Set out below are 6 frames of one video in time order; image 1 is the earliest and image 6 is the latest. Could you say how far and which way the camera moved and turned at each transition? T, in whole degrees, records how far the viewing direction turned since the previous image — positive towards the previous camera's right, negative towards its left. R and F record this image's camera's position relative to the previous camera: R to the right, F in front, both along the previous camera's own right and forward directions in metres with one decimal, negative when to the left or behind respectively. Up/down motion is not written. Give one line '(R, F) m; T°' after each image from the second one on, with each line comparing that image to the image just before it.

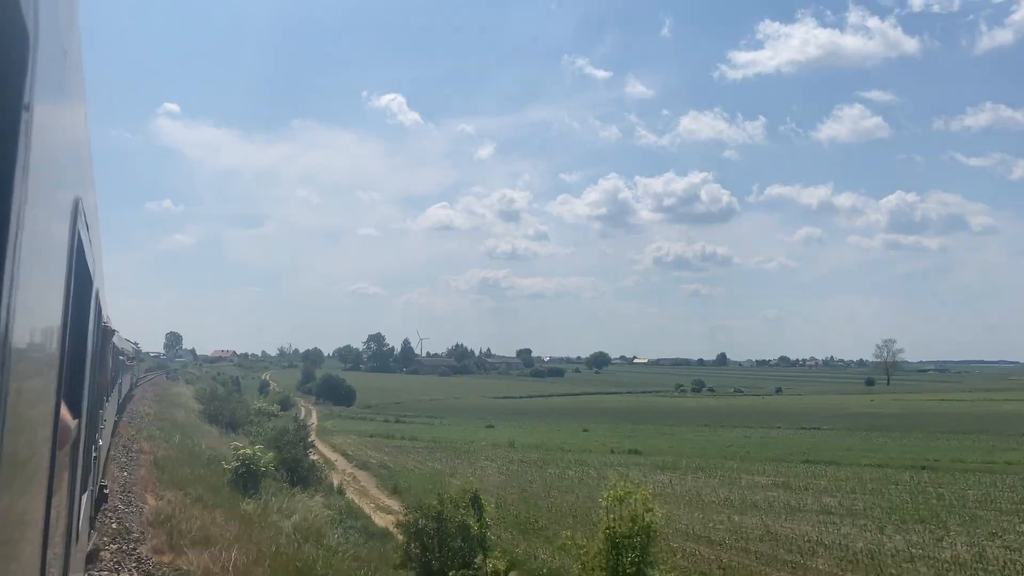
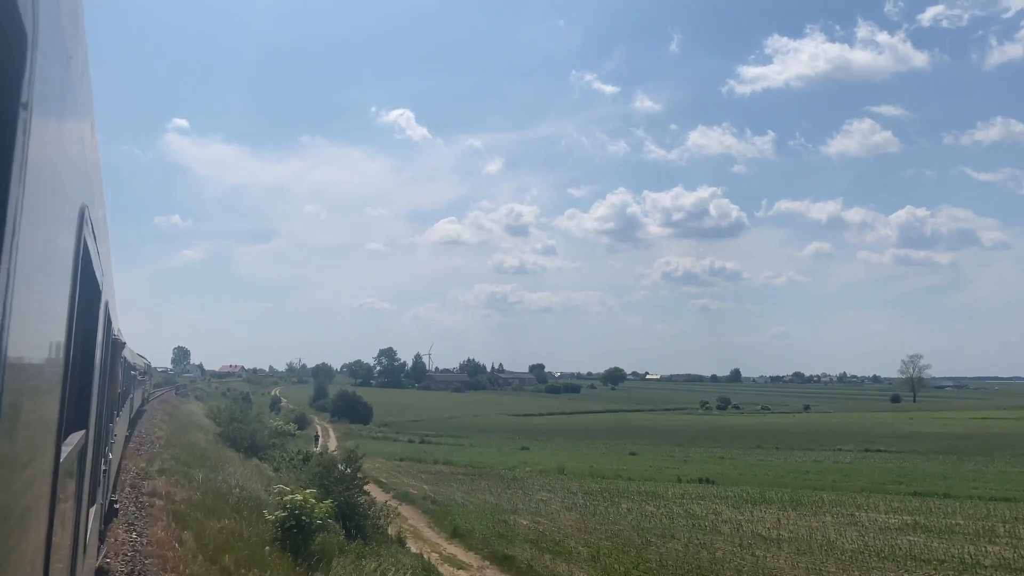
(-0.3, +0.6) m; -1°
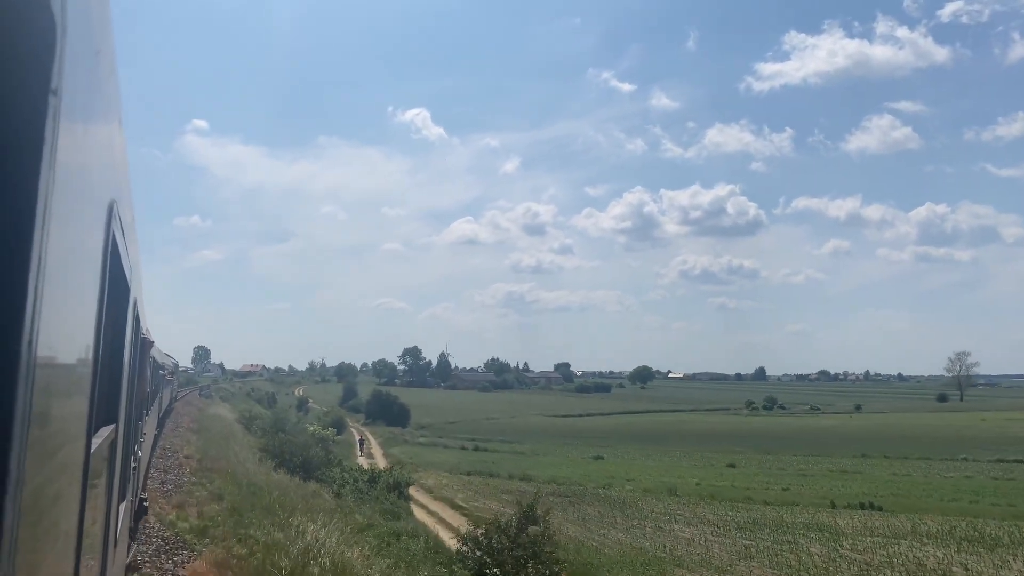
(-0.4, +1.0) m; -1°
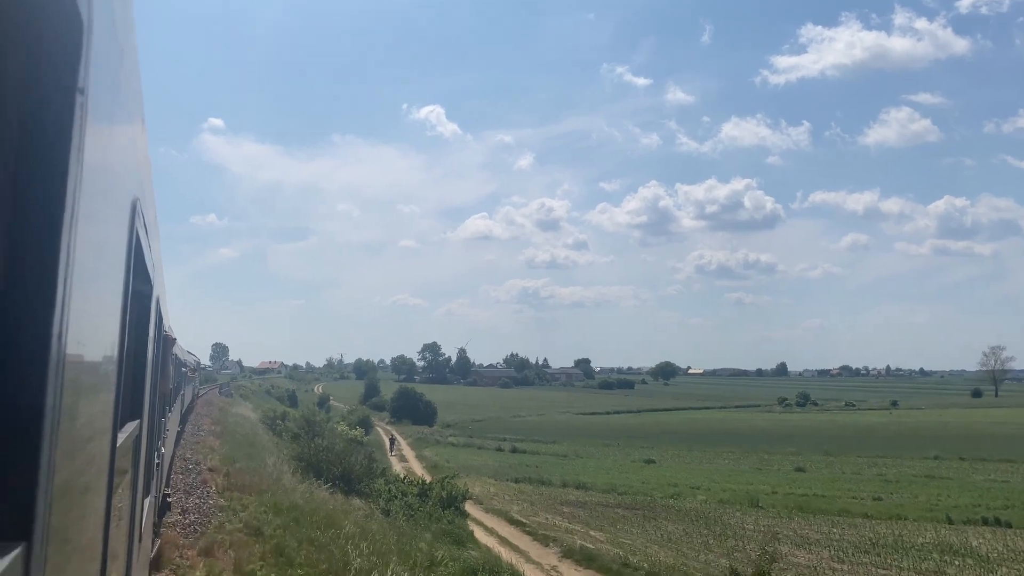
(-0.2, +0.5) m; -1°
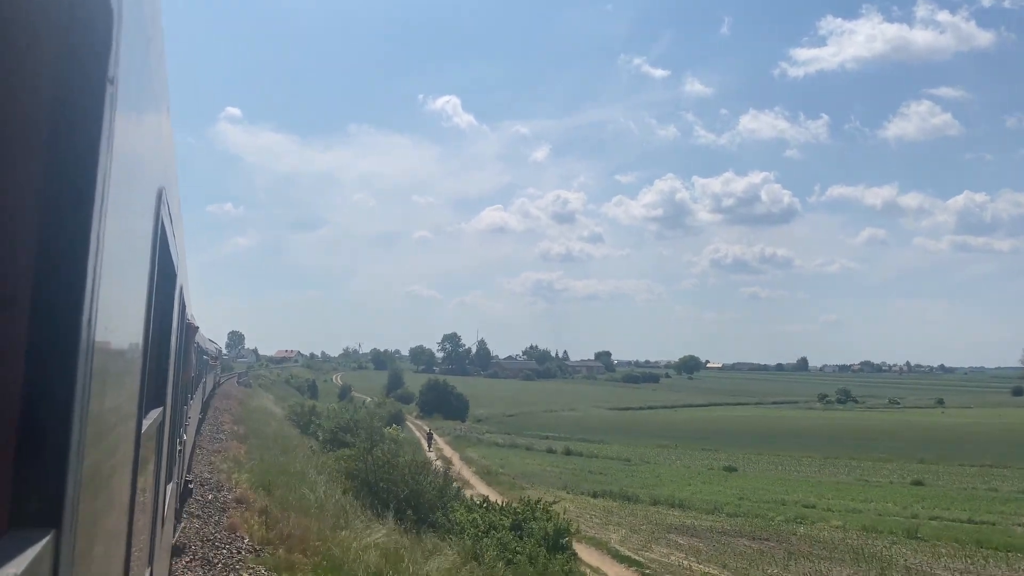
(-0.3, +0.8) m; -1°
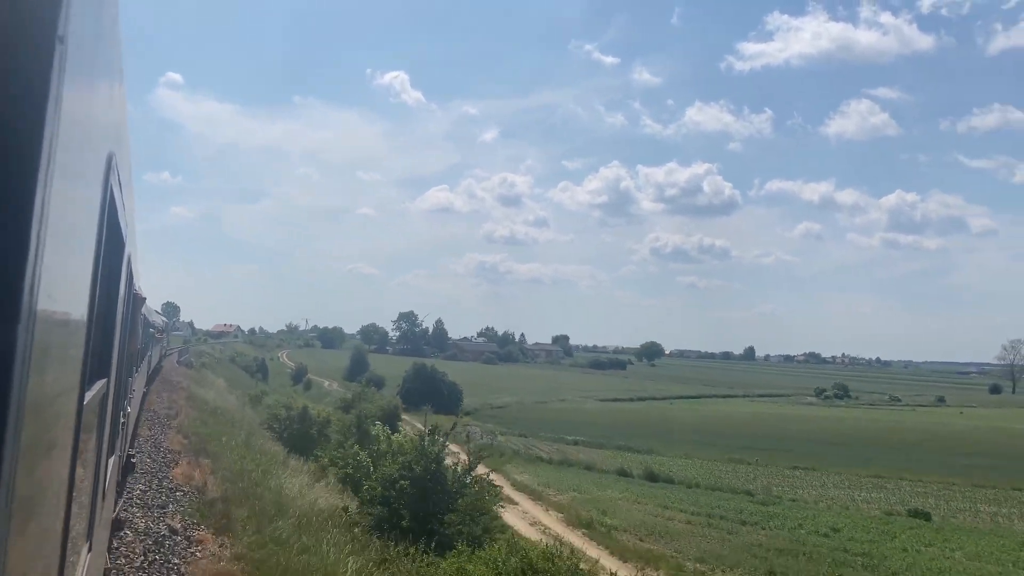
(-0.7, +1.9) m; +4°
